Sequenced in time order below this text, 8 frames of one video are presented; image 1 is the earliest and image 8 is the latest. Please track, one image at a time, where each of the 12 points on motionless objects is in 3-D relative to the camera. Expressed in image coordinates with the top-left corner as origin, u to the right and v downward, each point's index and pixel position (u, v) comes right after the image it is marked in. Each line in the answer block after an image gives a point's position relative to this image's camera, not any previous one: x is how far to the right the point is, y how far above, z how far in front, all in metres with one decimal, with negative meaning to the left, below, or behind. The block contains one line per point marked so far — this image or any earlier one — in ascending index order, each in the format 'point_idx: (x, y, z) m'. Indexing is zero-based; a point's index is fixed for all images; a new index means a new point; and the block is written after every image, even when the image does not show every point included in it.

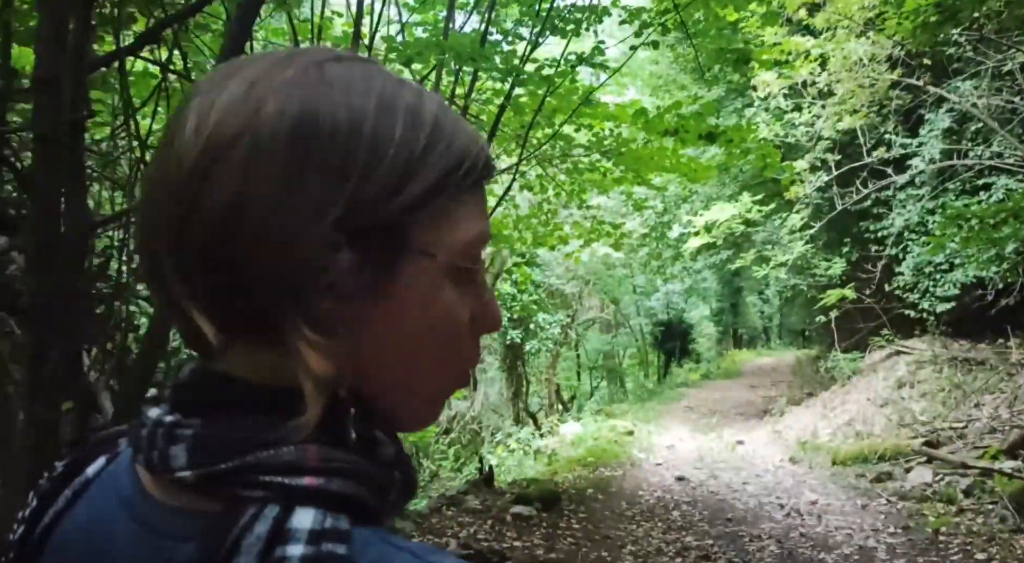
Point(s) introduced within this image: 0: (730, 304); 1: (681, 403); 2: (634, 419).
0: (+4.6, -0.5, +18.2) m
1: (+2.7, -1.9, +14.0) m
2: (+1.6, -1.8, +11.3) m
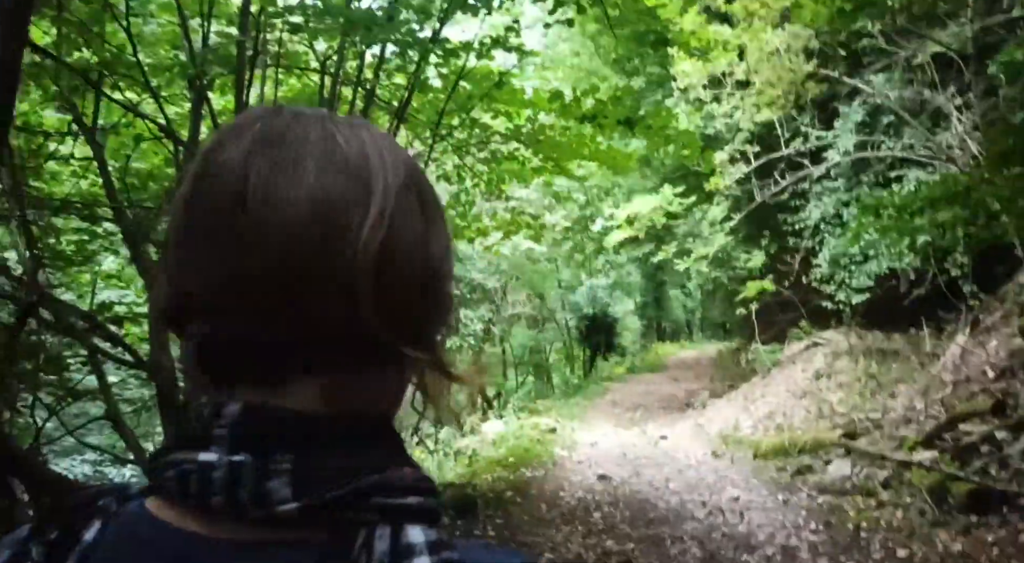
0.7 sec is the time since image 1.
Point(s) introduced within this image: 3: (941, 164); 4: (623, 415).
0: (+3.0, -0.3, +18.3) m
1: (+1.5, -1.9, +13.9) m
2: (+0.6, -1.7, +11.2) m
3: (+3.2, +0.9, +6.6) m
4: (+1.5, -1.8, +11.4) m
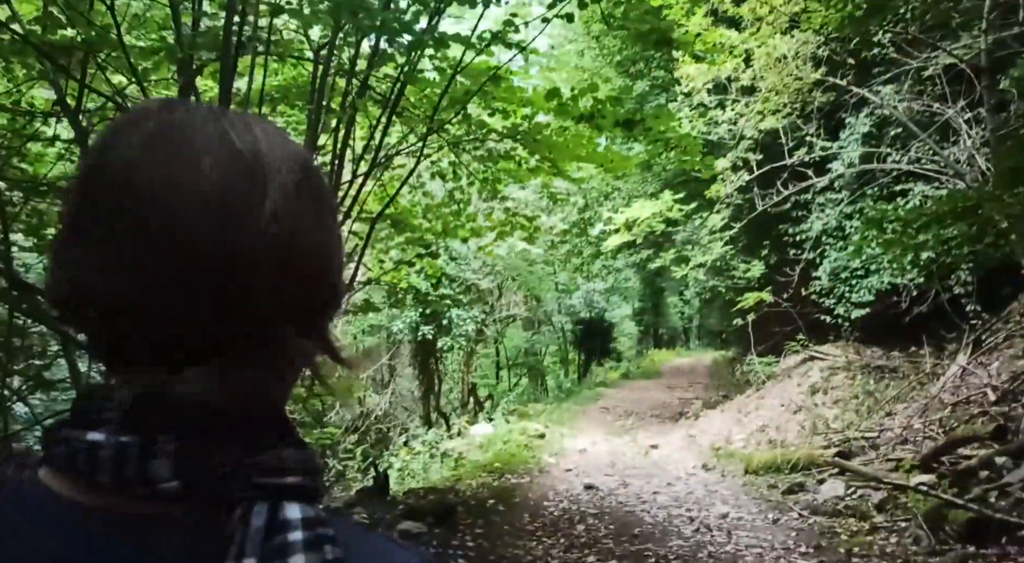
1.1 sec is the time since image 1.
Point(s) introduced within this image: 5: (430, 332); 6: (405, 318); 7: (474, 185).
0: (+2.9, -0.5, +18.1) m
1: (+1.4, -1.9, +13.8) m
2: (+0.5, -1.8, +11.0) m
3: (+3.2, +0.7, +6.4) m
4: (+1.3, -1.8, +11.3) m
5: (-1.2, -0.7, +11.9) m
6: (-1.4, -0.5, +11.4) m
7: (-0.3, +0.8, +7.1) m
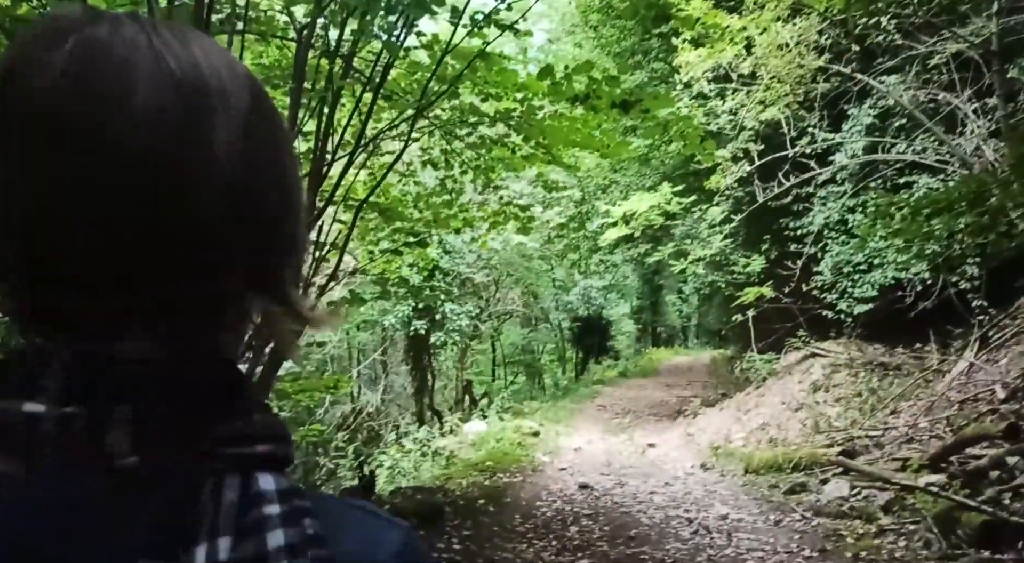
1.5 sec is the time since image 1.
0: (+2.8, -0.4, +17.9) m
1: (+1.3, -1.9, +13.5) m
2: (+0.4, -1.7, +10.8) m
3: (+3.1, +0.8, +6.2) m
4: (+1.3, -1.8, +11.1) m
5: (-1.2, -0.6, +11.6) m
6: (-1.5, -0.4, +11.2) m
7: (-0.4, +0.8, +6.9) m
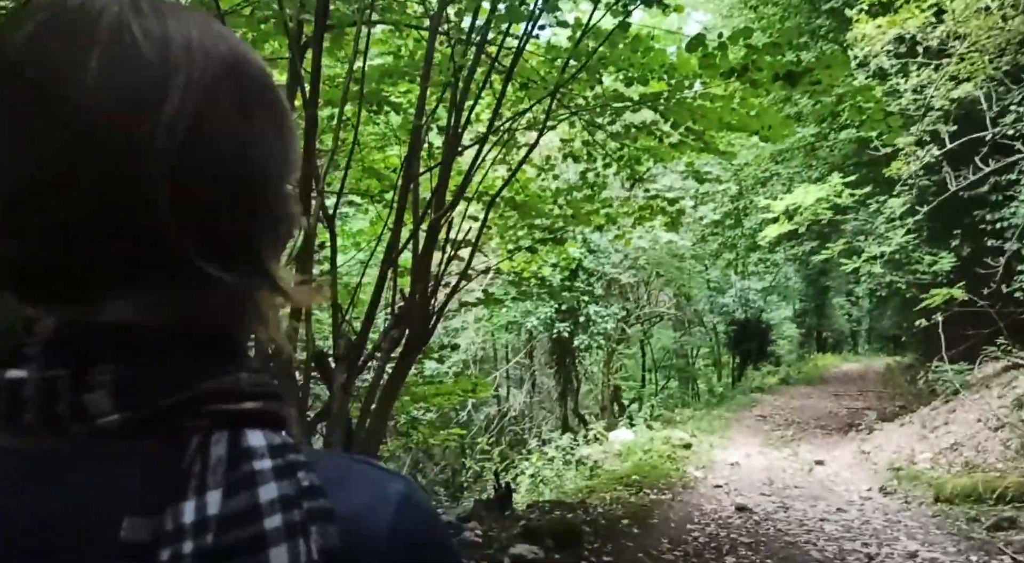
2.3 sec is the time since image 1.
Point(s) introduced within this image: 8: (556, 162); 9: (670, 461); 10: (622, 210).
0: (+5.8, -0.4, +16.7) m
1: (+3.5, -1.9, +12.6) m
2: (+2.1, -1.7, +10.1) m
3: (+4.1, +0.8, +5.1) m
4: (+3.0, -1.8, +10.2) m
5: (+0.7, -0.6, +11.2) m
6: (+0.3, -0.4, +10.8) m
7: (+0.7, +0.8, +6.4) m
8: (+0.3, +0.9, +6.5) m
9: (+1.3, -1.5, +7.4) m
10: (+0.8, +0.5, +6.7) m
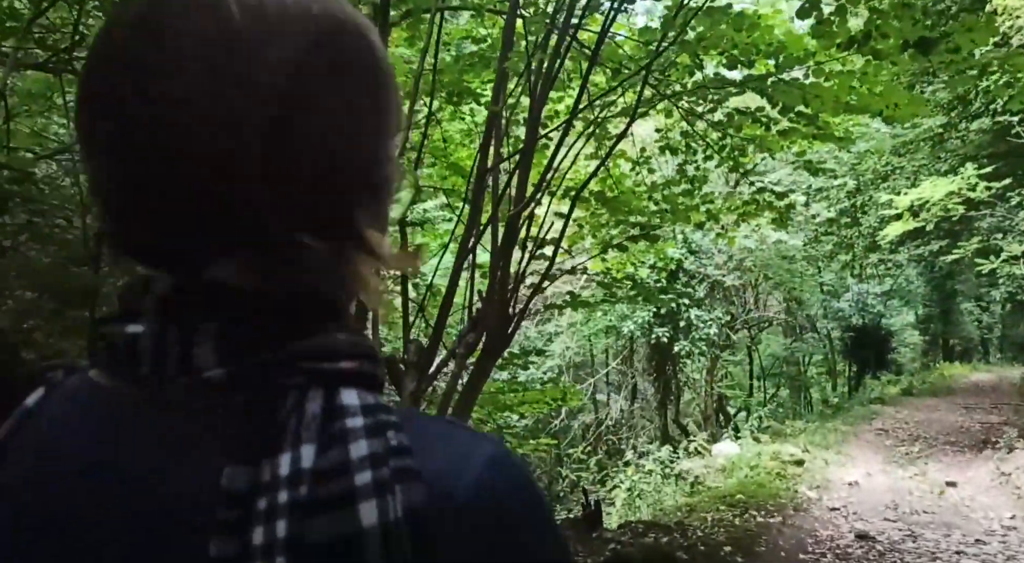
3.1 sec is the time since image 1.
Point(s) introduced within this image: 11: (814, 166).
0: (+7.6, -0.5, +15.5) m
1: (+4.8, -1.9, +11.8) m
2: (+3.2, -1.7, +9.4) m
3: (+4.5, +0.8, +4.2) m
4: (+4.1, -1.8, +9.4) m
5: (+1.9, -0.6, +10.7) m
6: (+1.5, -0.4, +10.3) m
7: (+1.3, +0.8, +5.9) m
8: (+1.0, +0.9, +6.1) m
9: (+2.1, -1.5, +6.8) m
10: (+1.5, +0.5, +6.2) m
11: (+2.0, +0.8, +5.7) m
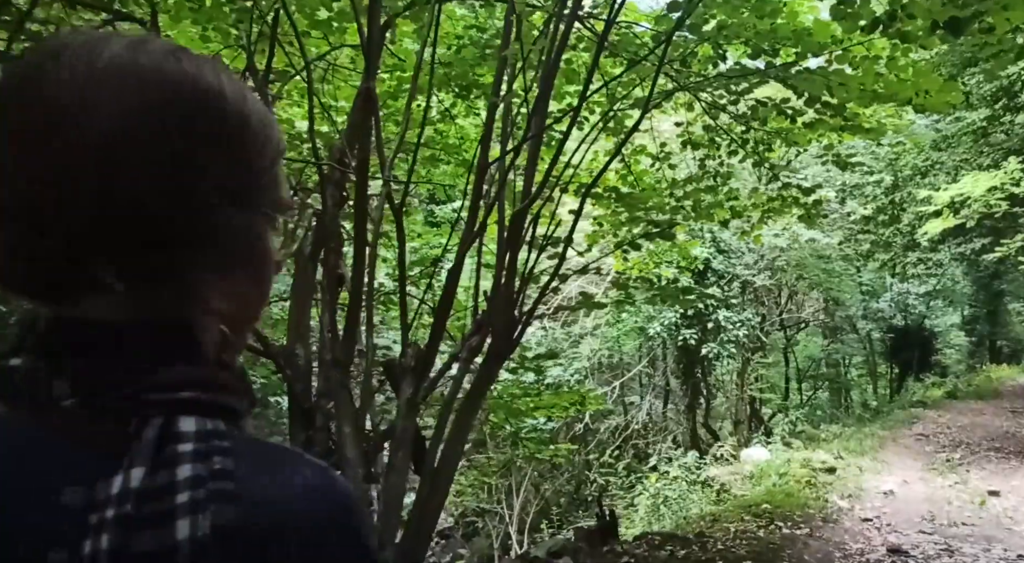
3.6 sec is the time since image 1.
0: (+8.1, -0.5, +15.0) m
1: (+5.2, -1.9, +11.4) m
2: (+3.4, -1.7, +9.1) m
3: (+4.5, +0.8, +3.8) m
4: (+4.4, -1.8, +9.0) m
5: (+2.2, -0.6, +10.4) m
6: (+1.8, -0.4, +10.1) m
7: (+1.4, +0.8, +5.6) m
8: (+1.1, +0.9, +5.8) m
9: (+2.2, -1.5, +6.5) m
10: (+1.6, +0.5, +5.9) m
11: (+2.1, +0.8, +5.5) m
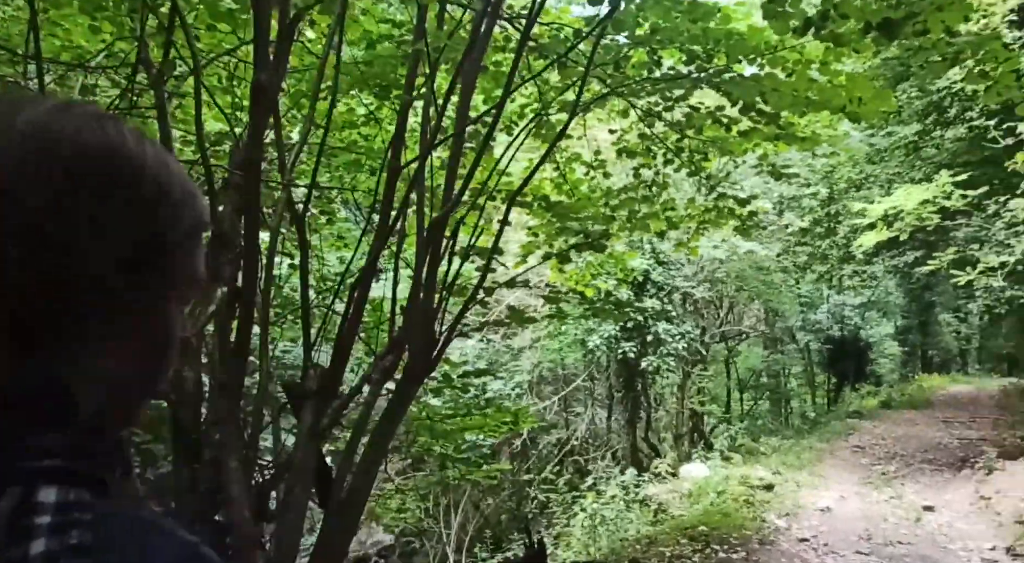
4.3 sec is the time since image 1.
0: (+7.0, -0.7, +15.2) m
1: (+4.4, -2.1, +11.4) m
2: (+2.8, -1.8, +9.0) m
3: (+4.2, +0.7, +3.9) m
4: (+3.7, -1.9, +9.0) m
5: (+1.4, -0.8, +10.2) m
6: (+1.1, -0.6, +9.9) m
7: (+1.0, +0.7, +5.5) m
8: (+0.6, +0.8, +5.6) m
9: (+1.7, -1.6, +6.4) m
10: (+1.1, +0.5, +5.7) m
11: (+1.6, +0.7, +5.3) m
